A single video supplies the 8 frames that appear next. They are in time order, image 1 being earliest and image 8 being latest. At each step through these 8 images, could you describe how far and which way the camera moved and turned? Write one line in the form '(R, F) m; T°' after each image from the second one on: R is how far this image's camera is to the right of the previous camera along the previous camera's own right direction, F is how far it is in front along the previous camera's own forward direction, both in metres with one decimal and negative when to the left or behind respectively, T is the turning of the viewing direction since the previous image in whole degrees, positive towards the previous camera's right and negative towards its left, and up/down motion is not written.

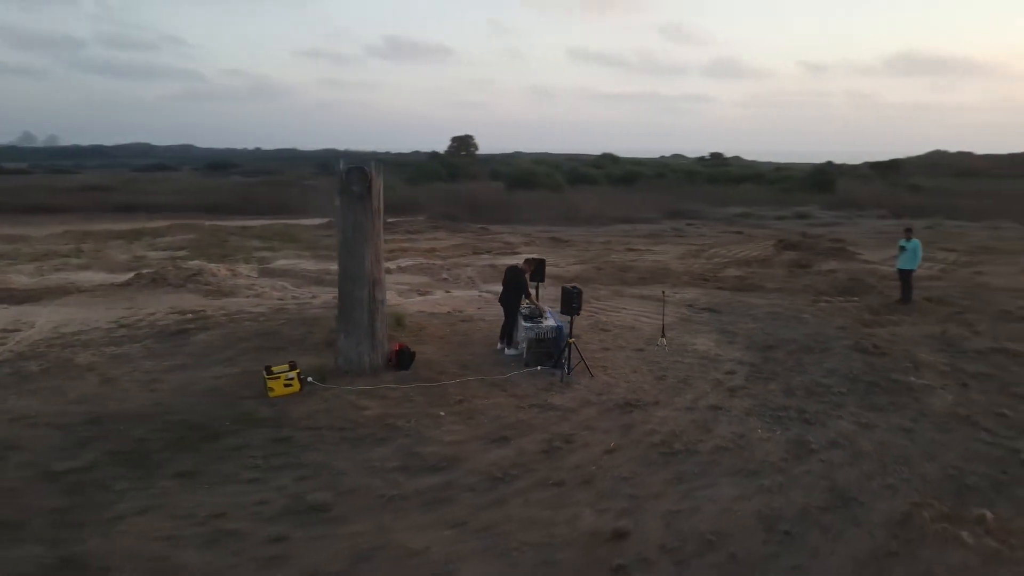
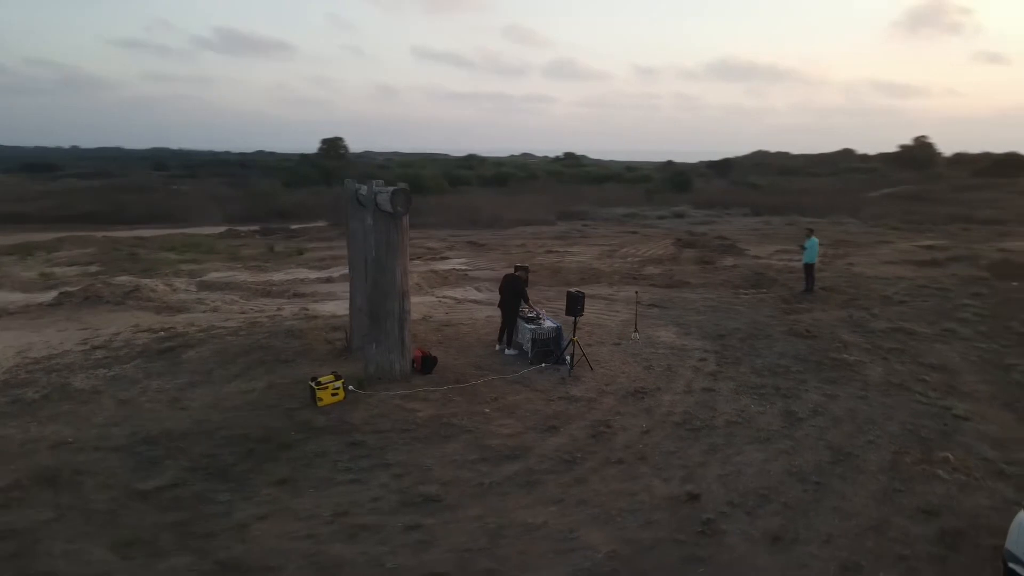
(-2.0, -0.7) m; +11°
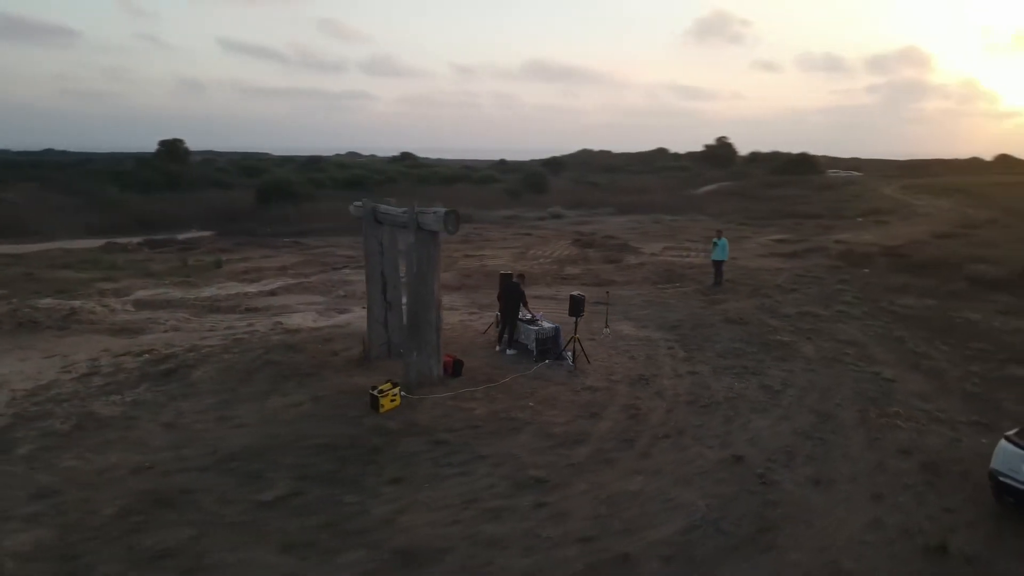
(-2.6, -0.8) m; +13°
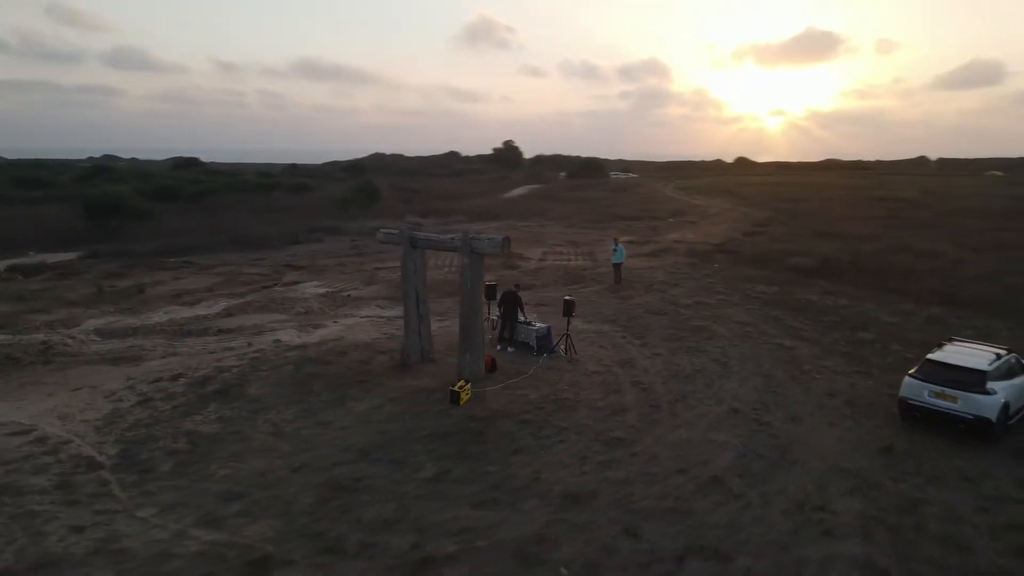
(-3.8, -1.7) m; +16°
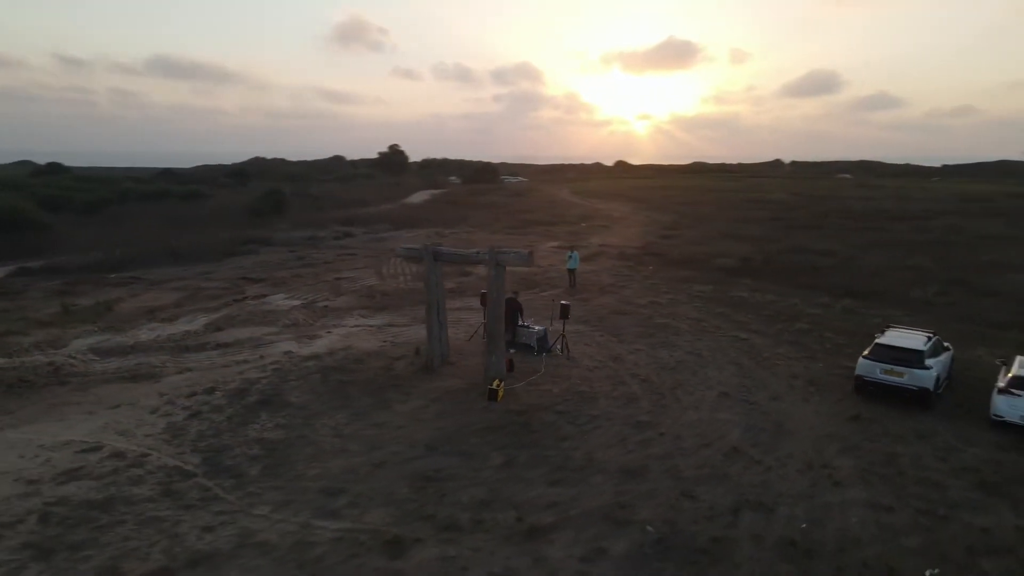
(-2.4, -1.2) m; +9°
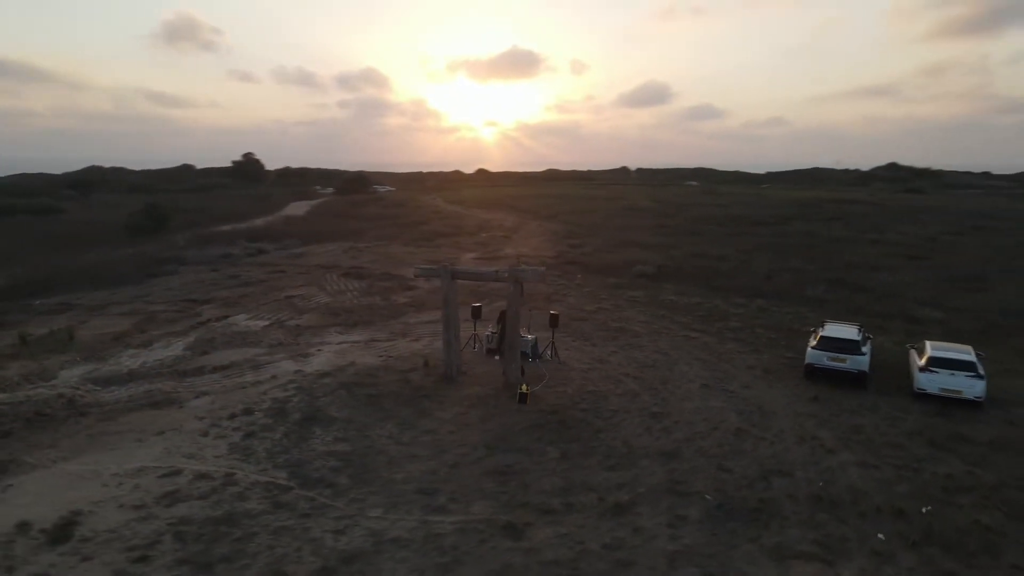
(-3.0, -1.1) m; +11°
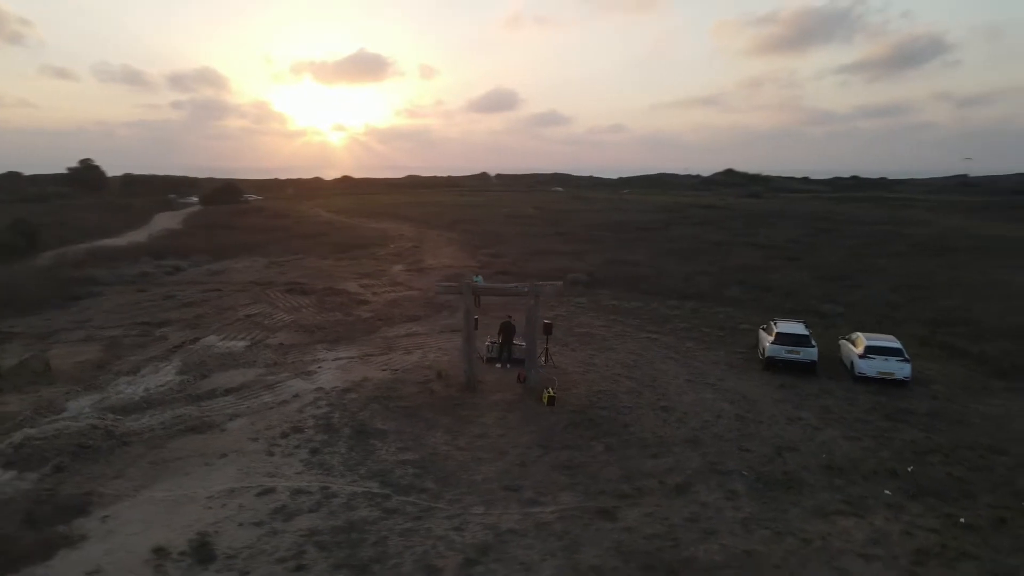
(-3.3, -1.0) m; +11°
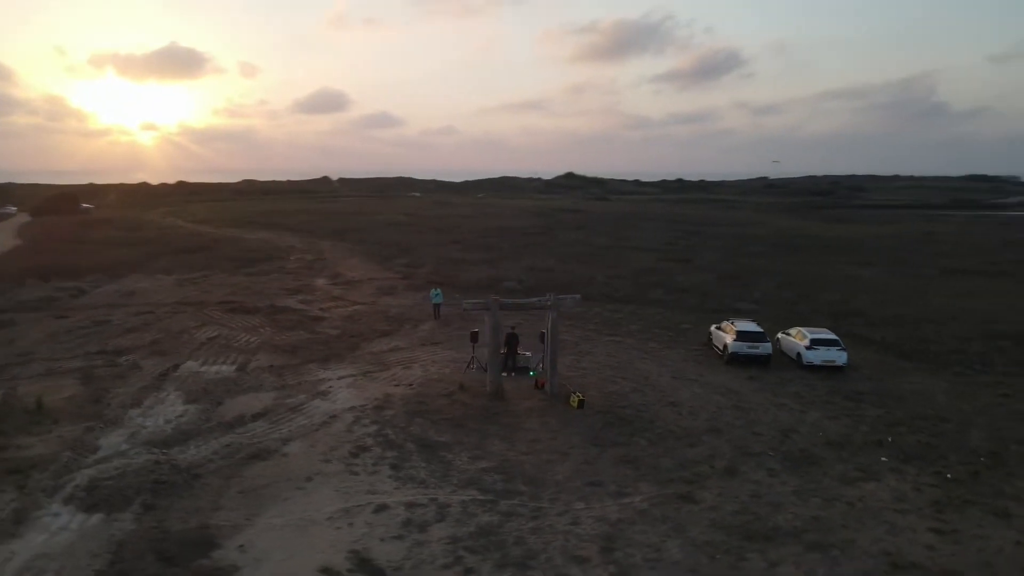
(-4.0, -0.8) m; +12°
